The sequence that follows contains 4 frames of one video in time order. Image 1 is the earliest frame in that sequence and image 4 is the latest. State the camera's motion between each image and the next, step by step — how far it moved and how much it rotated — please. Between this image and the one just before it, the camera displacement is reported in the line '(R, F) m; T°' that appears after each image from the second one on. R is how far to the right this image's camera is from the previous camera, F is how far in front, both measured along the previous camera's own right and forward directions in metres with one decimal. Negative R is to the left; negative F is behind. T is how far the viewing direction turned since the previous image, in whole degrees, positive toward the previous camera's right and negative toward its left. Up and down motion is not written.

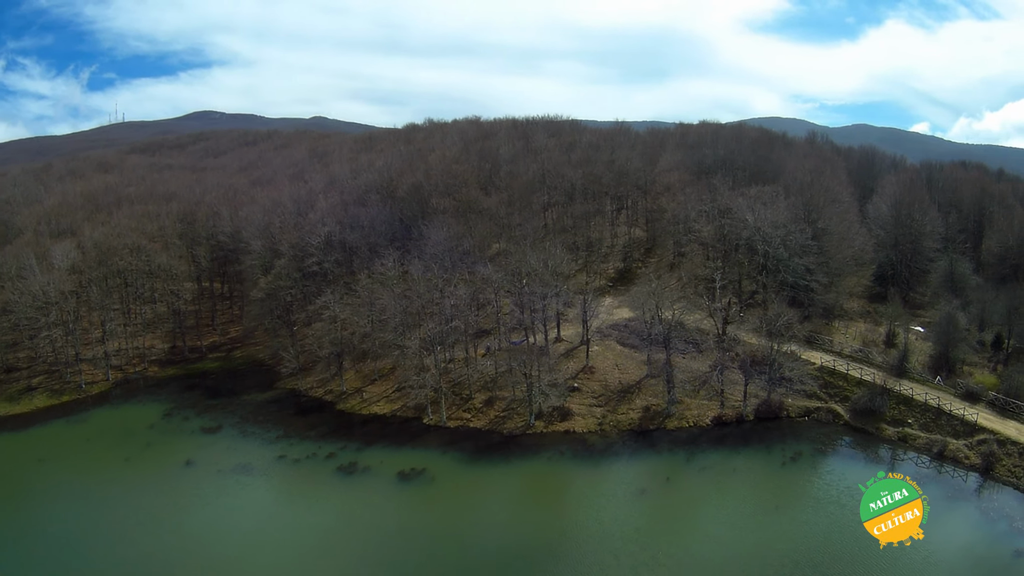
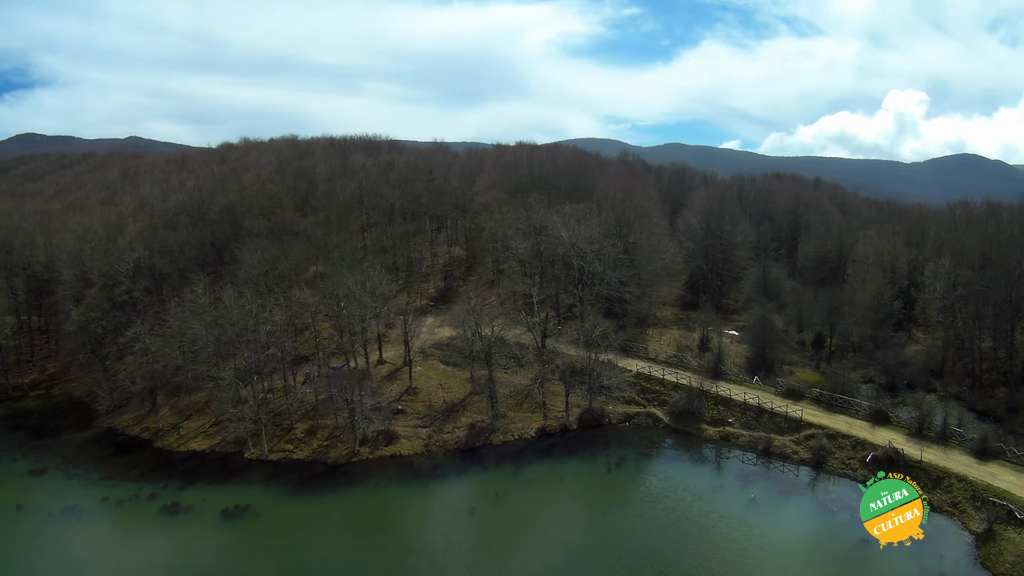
(+9.6, +0.1) m; +4°
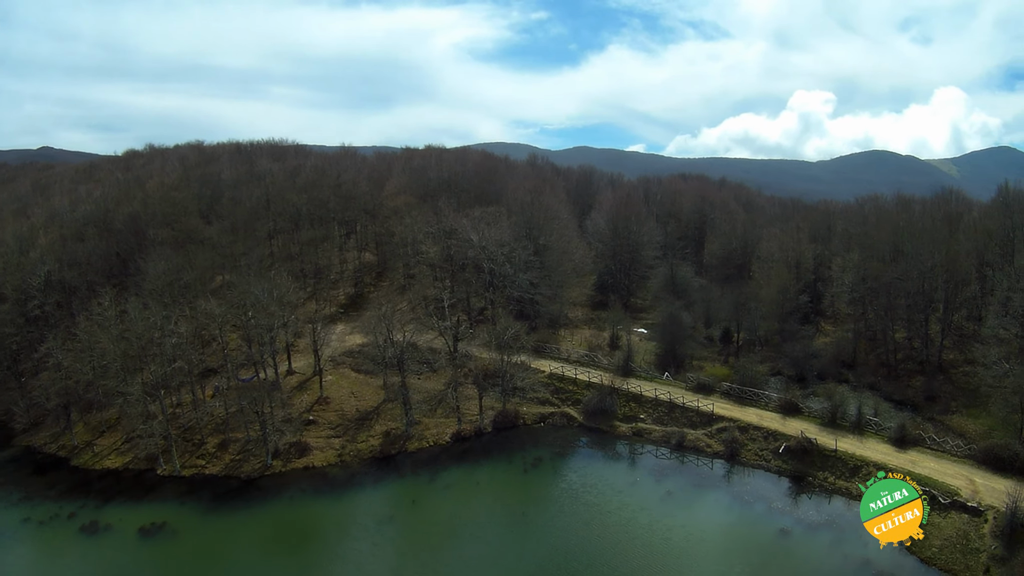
(+4.9, -0.5) m; +2°
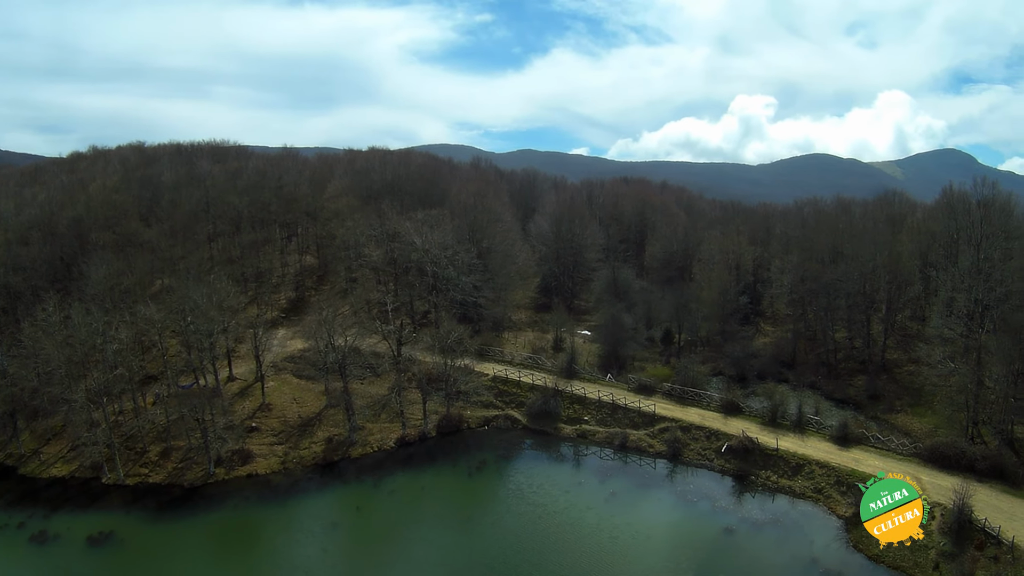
(+2.9, -0.1) m; +2°
